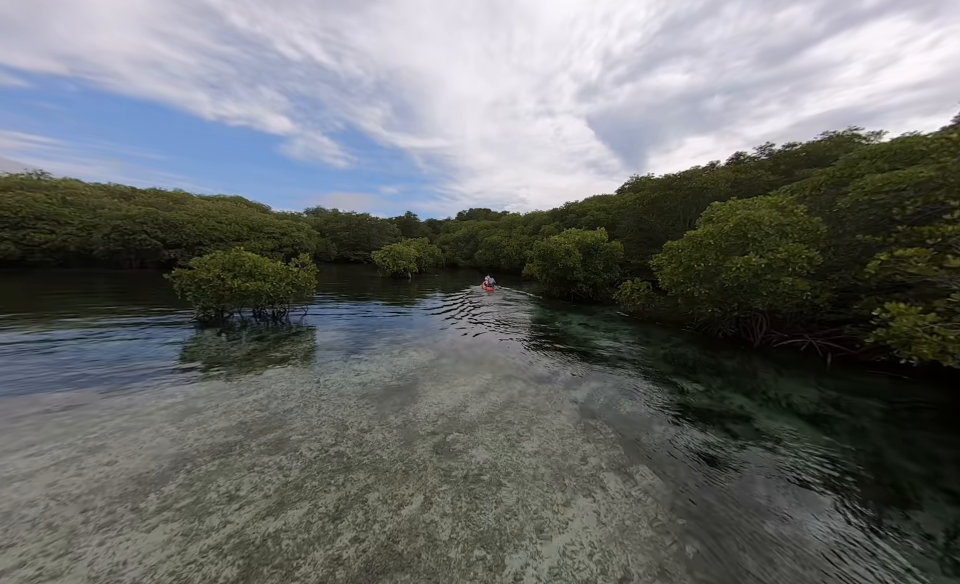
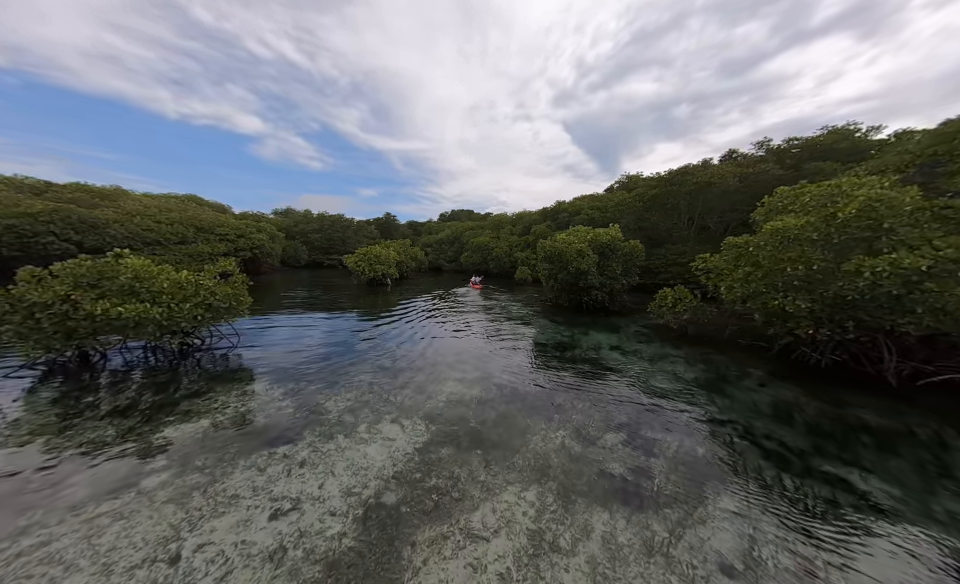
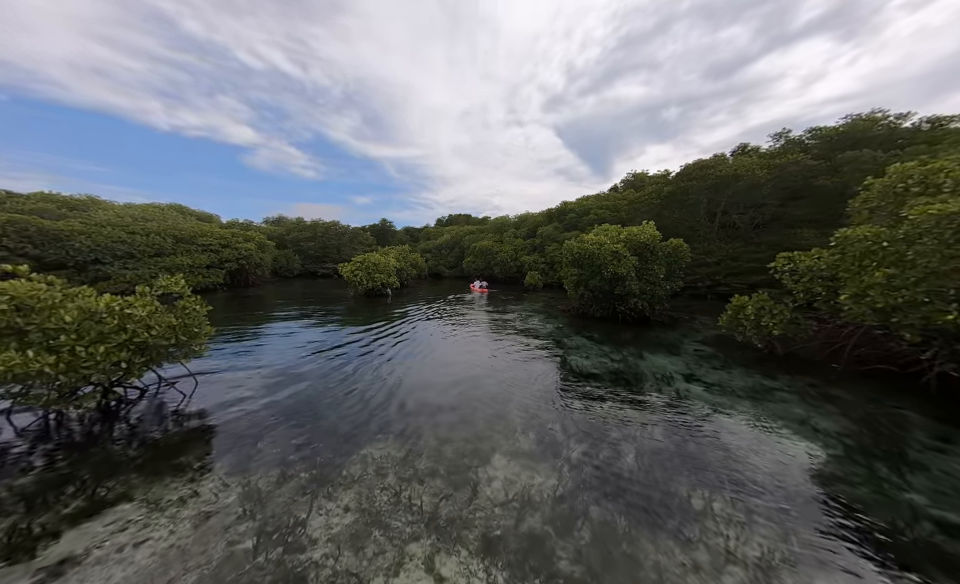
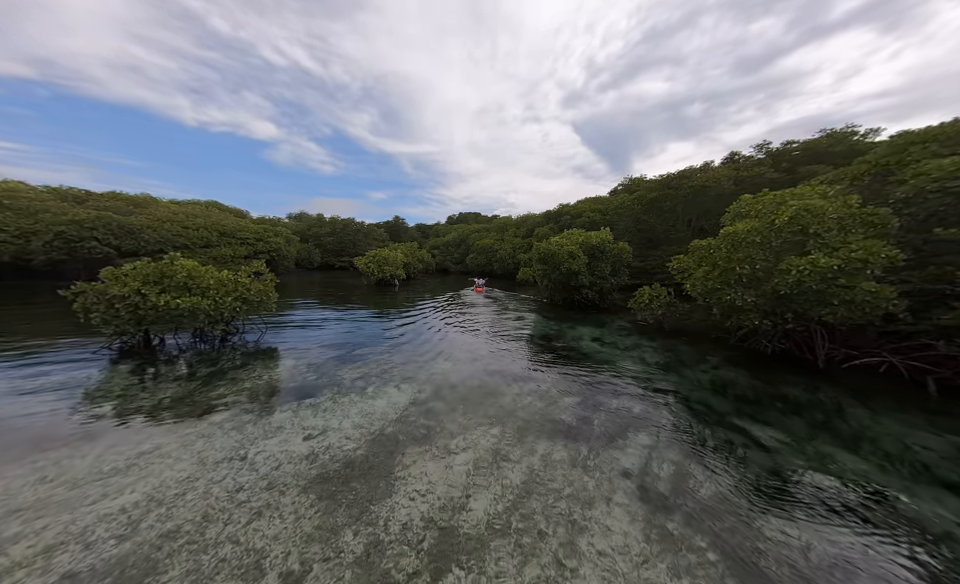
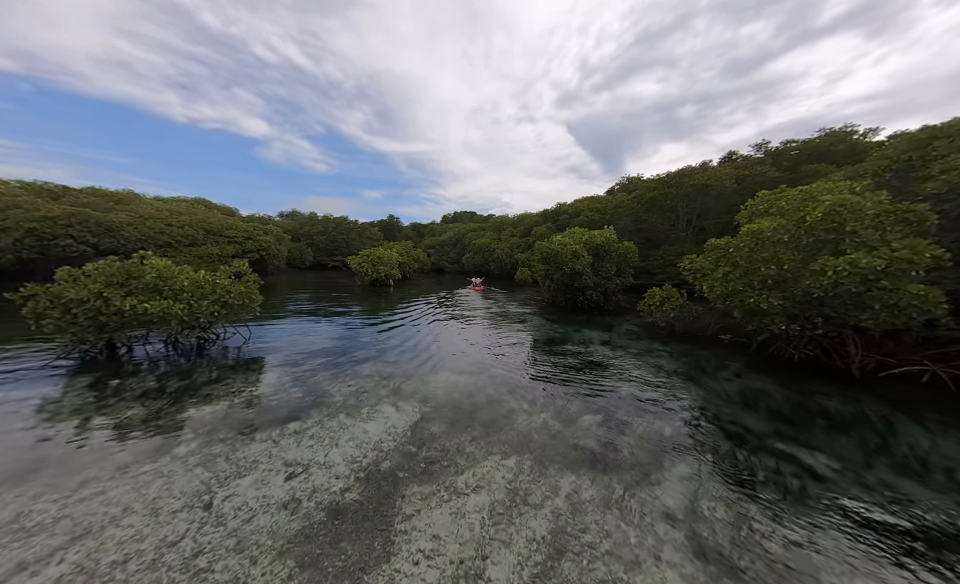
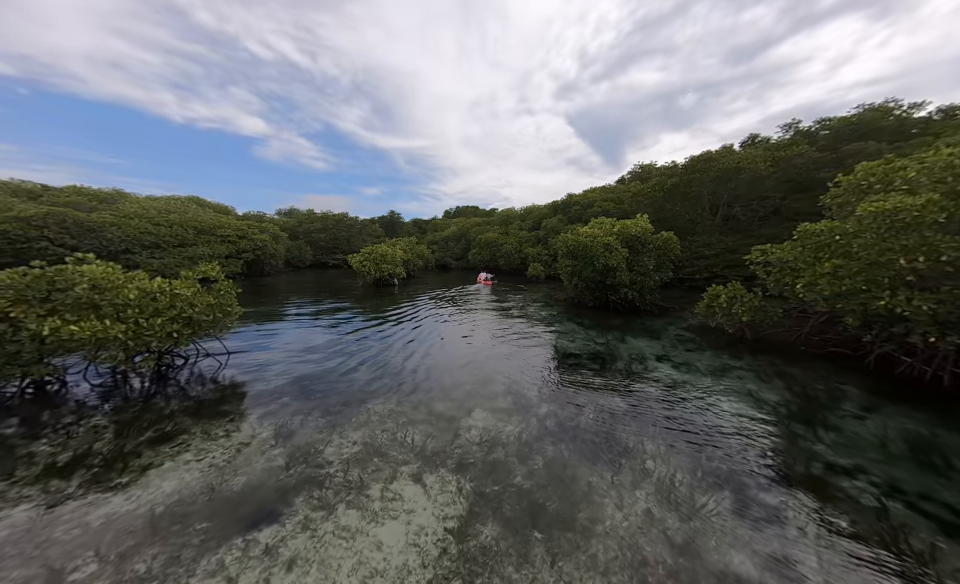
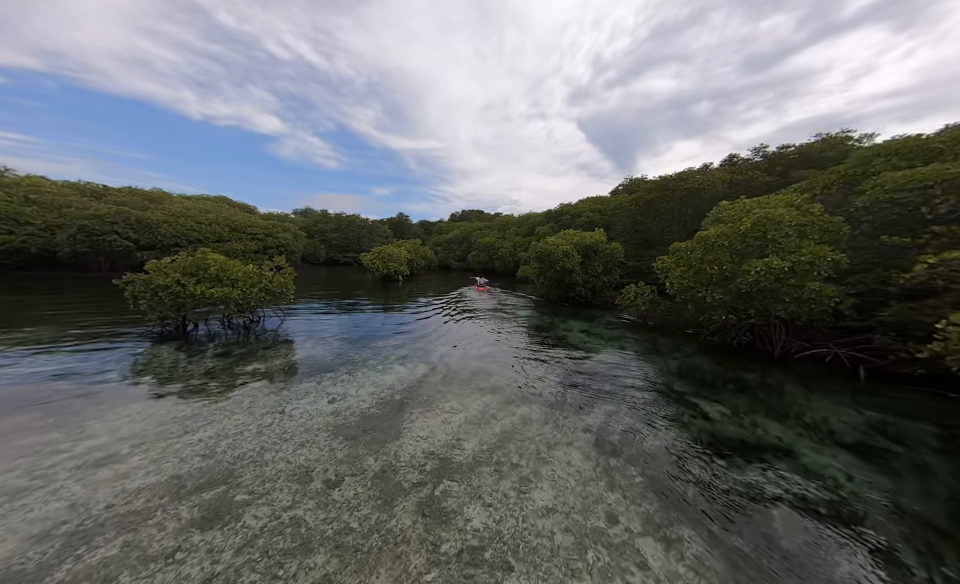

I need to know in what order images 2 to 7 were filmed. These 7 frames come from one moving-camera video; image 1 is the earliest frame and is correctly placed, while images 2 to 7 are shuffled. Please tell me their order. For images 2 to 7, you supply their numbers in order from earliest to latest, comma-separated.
7, 4, 5, 2, 6, 3
